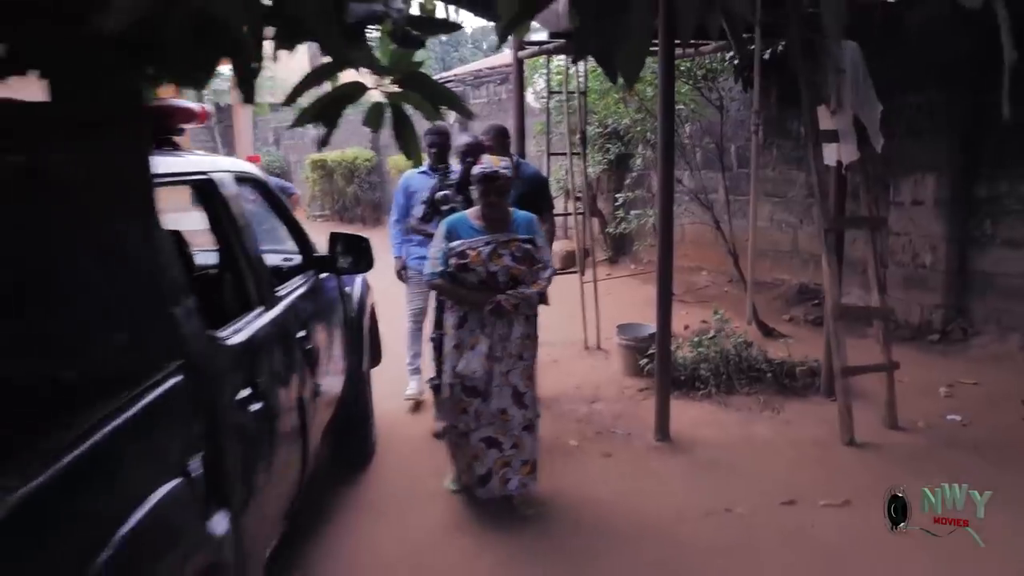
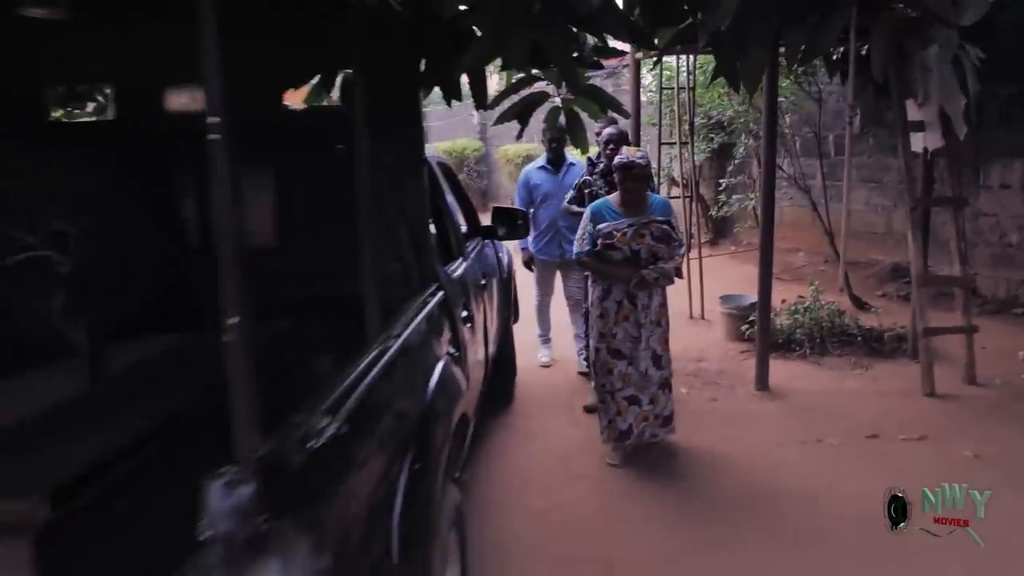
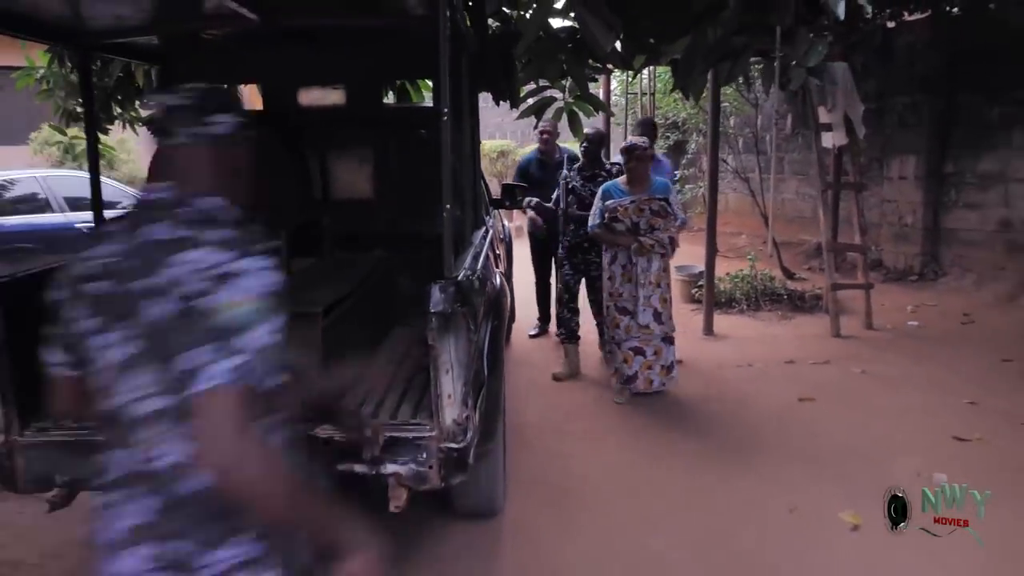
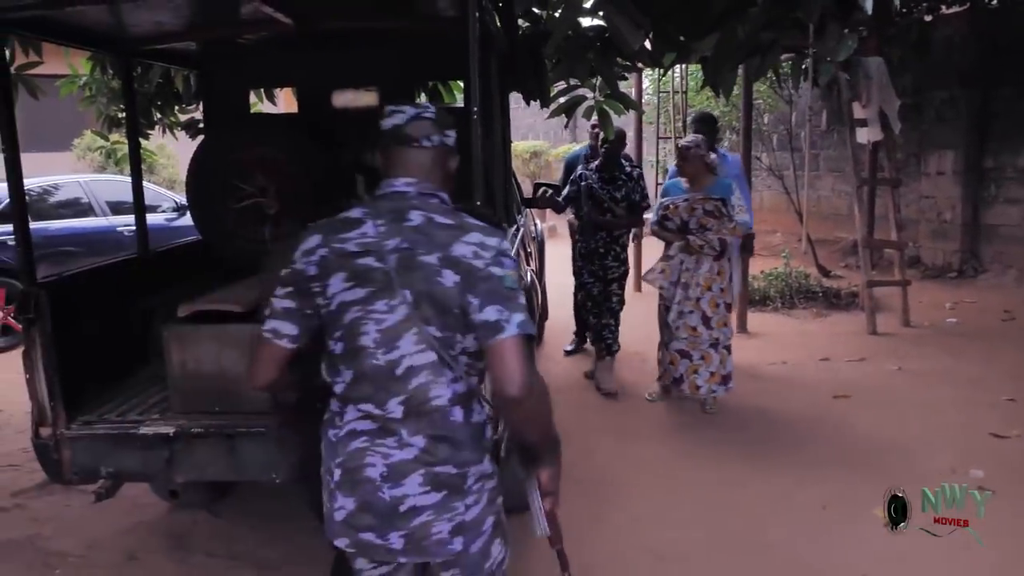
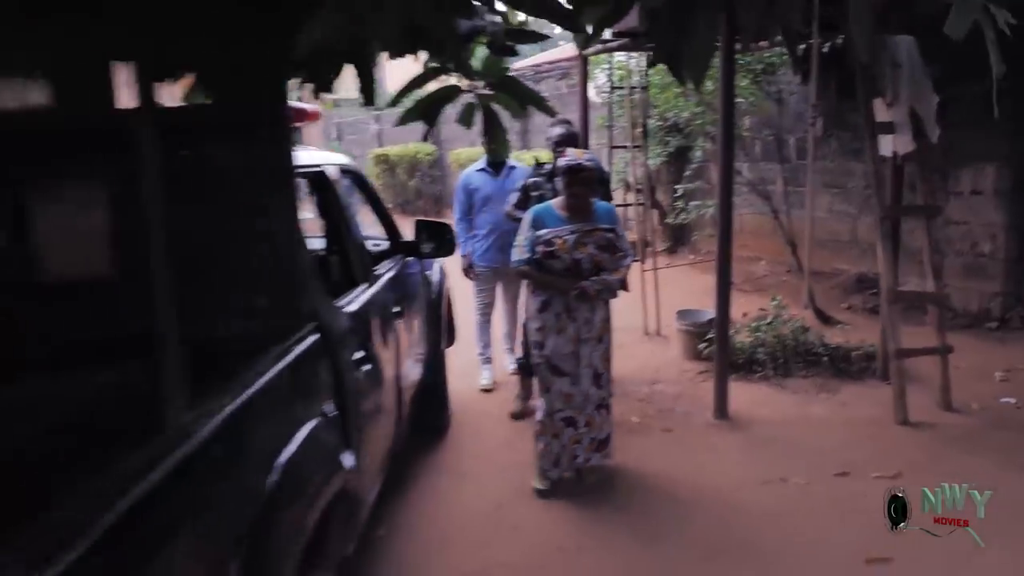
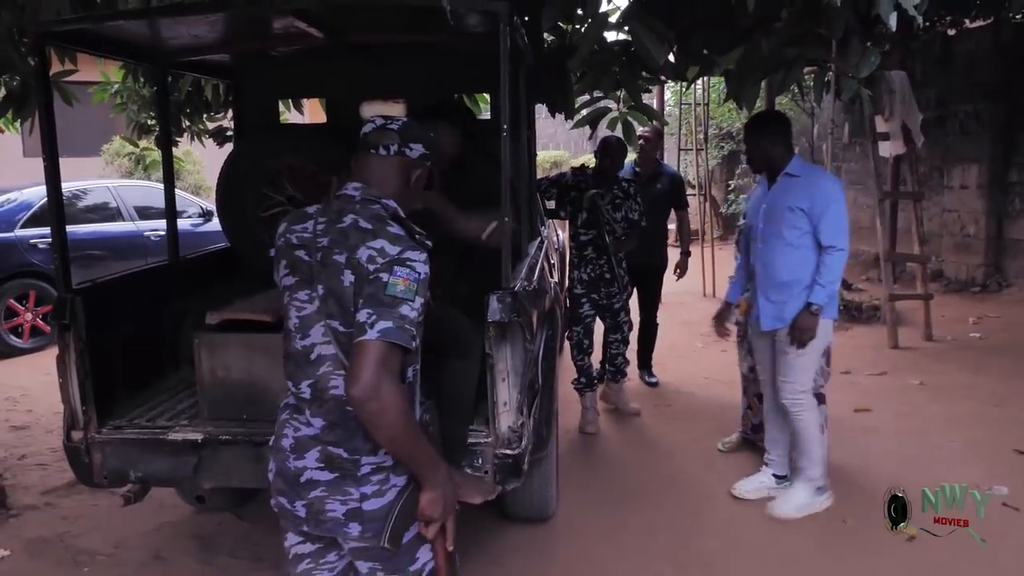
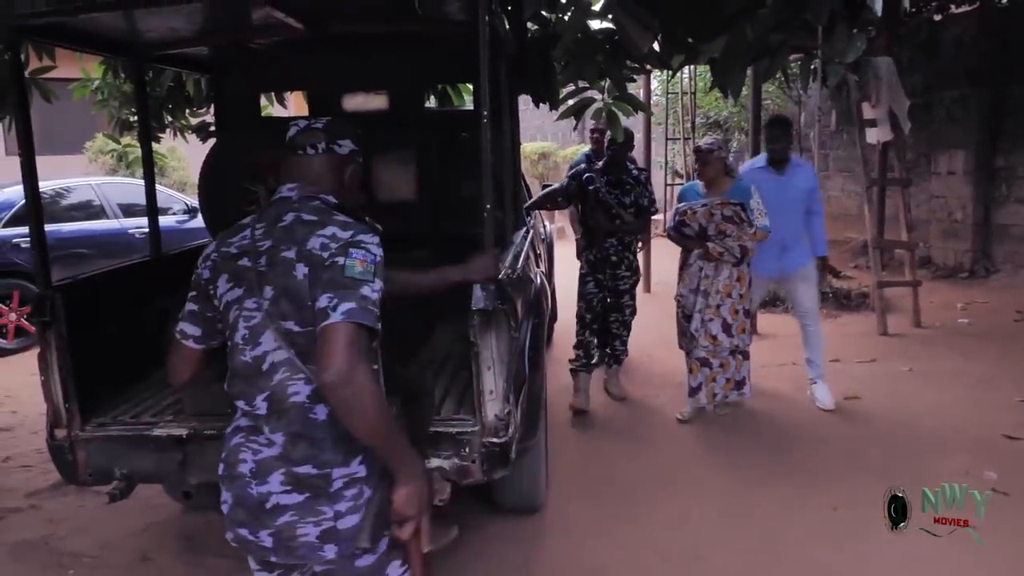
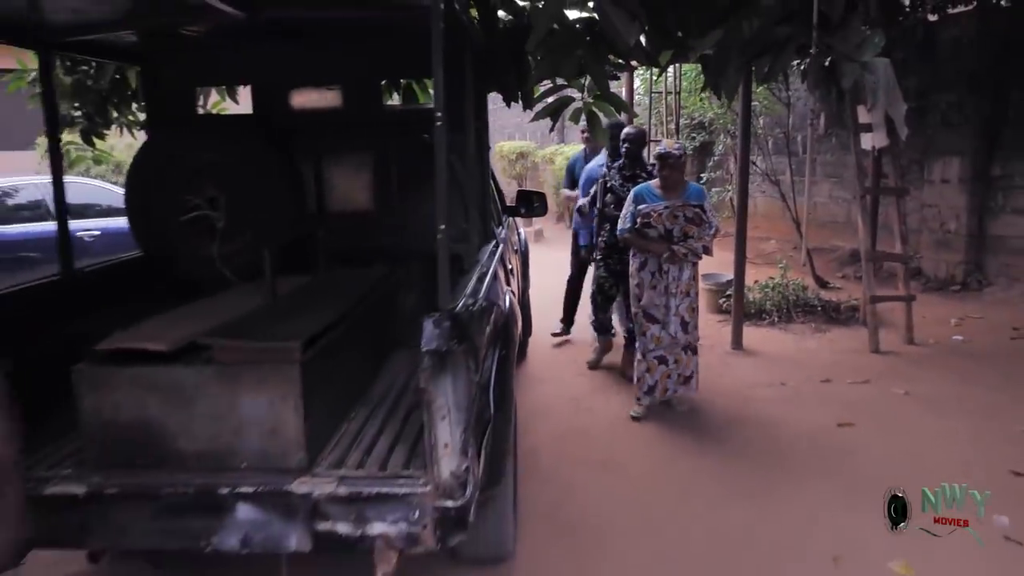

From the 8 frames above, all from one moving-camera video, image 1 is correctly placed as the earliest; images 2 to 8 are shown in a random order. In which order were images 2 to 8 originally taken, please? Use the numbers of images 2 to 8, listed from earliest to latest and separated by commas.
5, 2, 8, 3, 4, 7, 6
